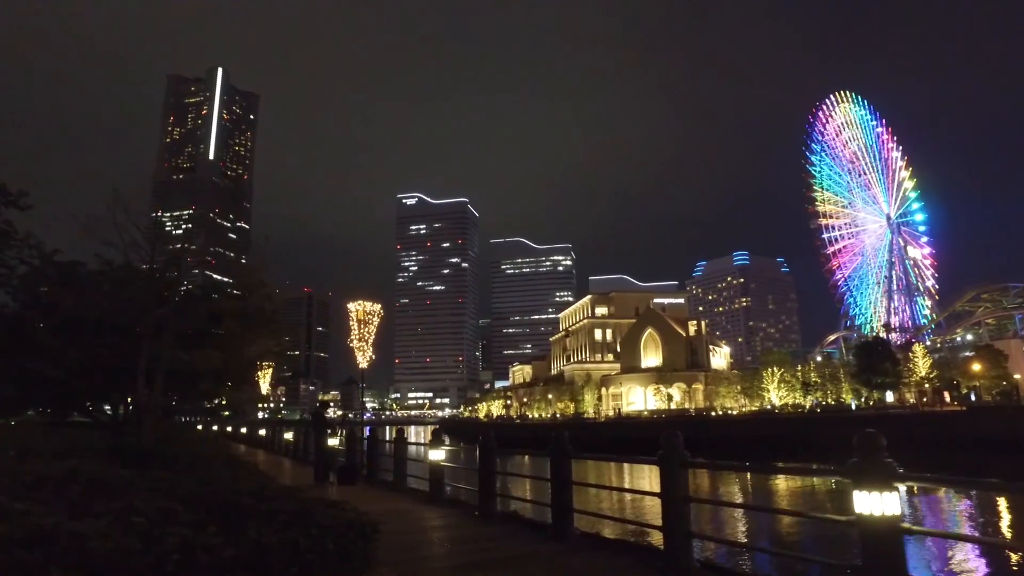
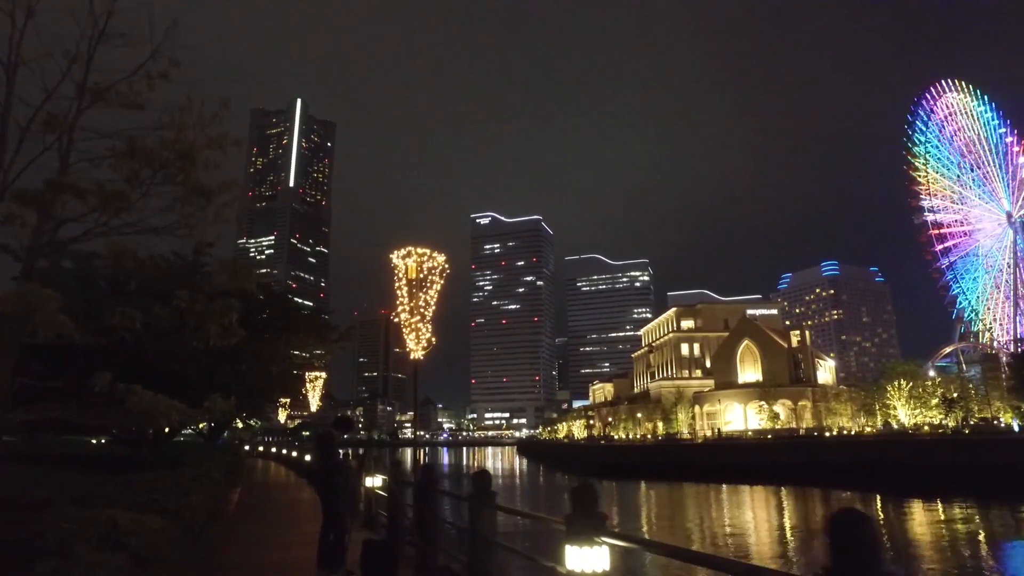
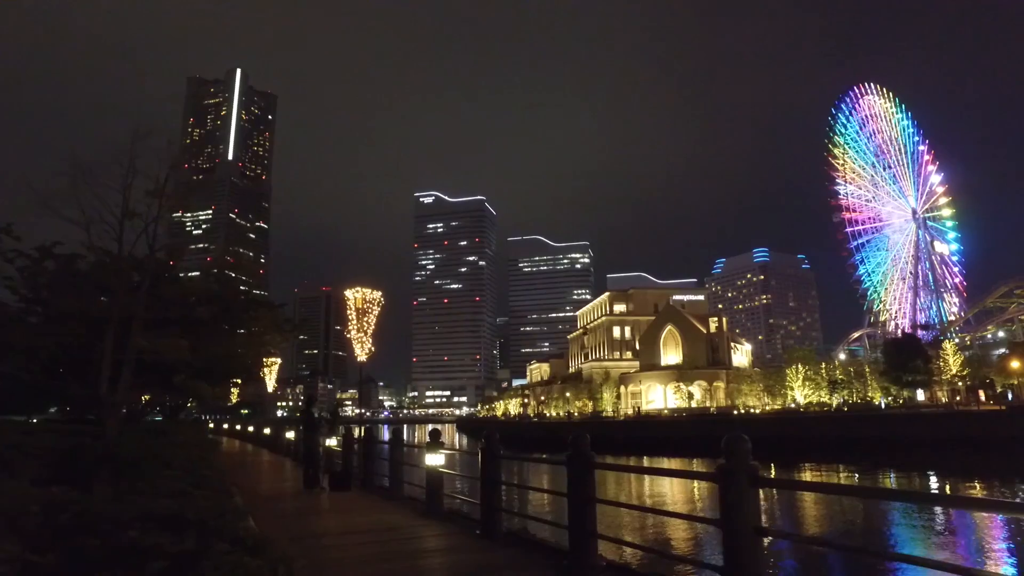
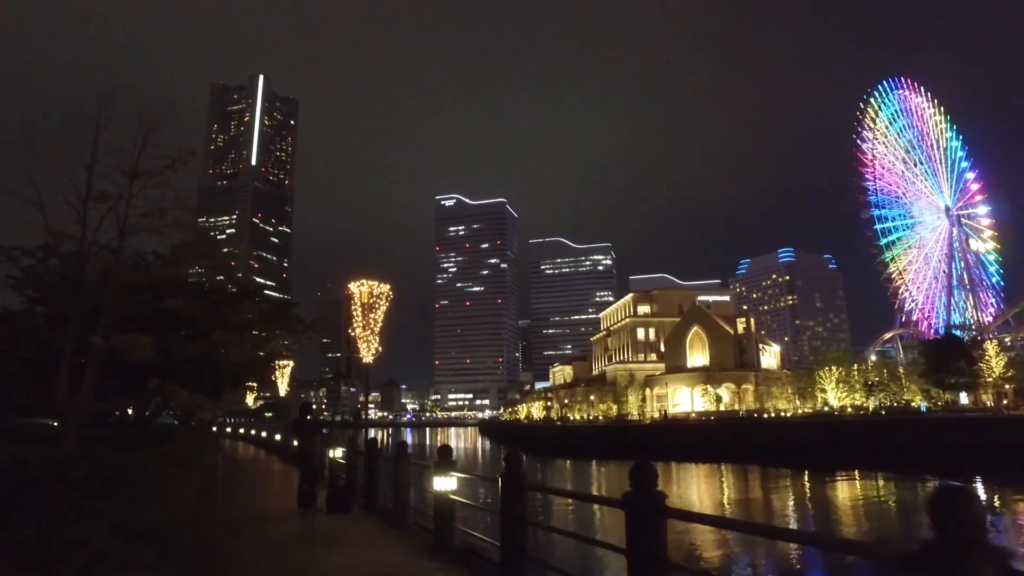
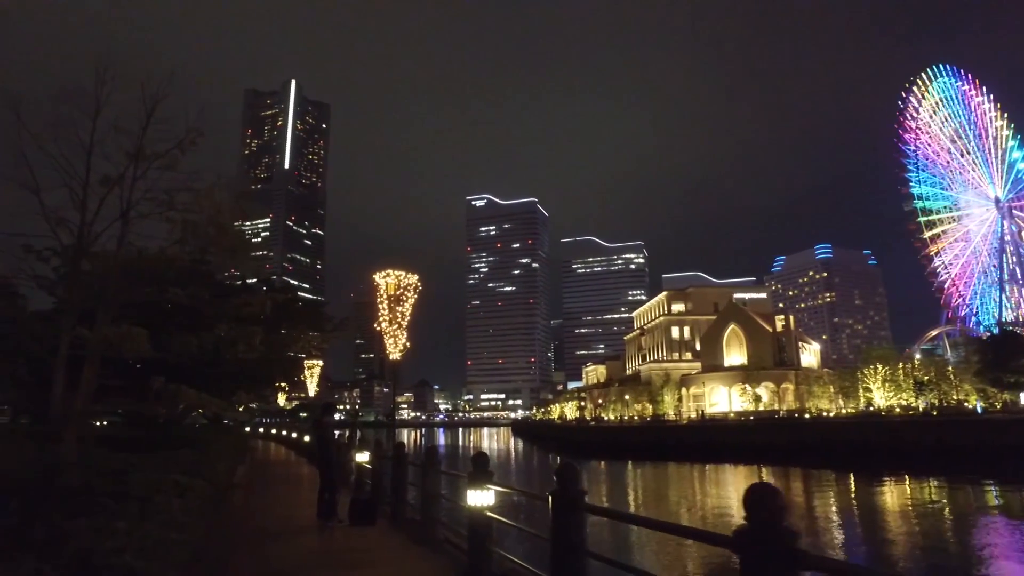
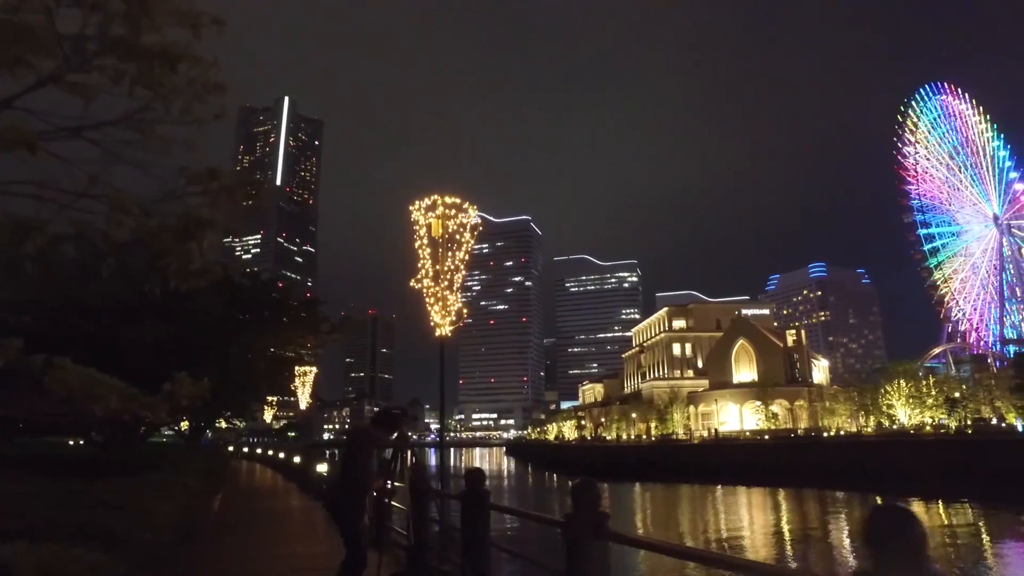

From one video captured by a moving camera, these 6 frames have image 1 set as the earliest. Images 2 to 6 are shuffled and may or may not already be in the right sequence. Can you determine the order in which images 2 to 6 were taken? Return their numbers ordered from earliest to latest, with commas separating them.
3, 4, 5, 2, 6
